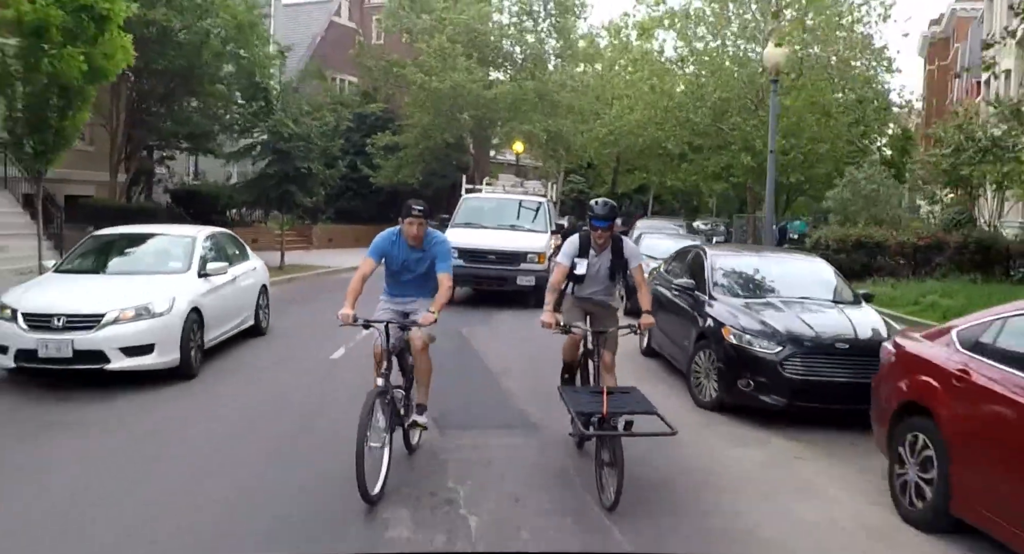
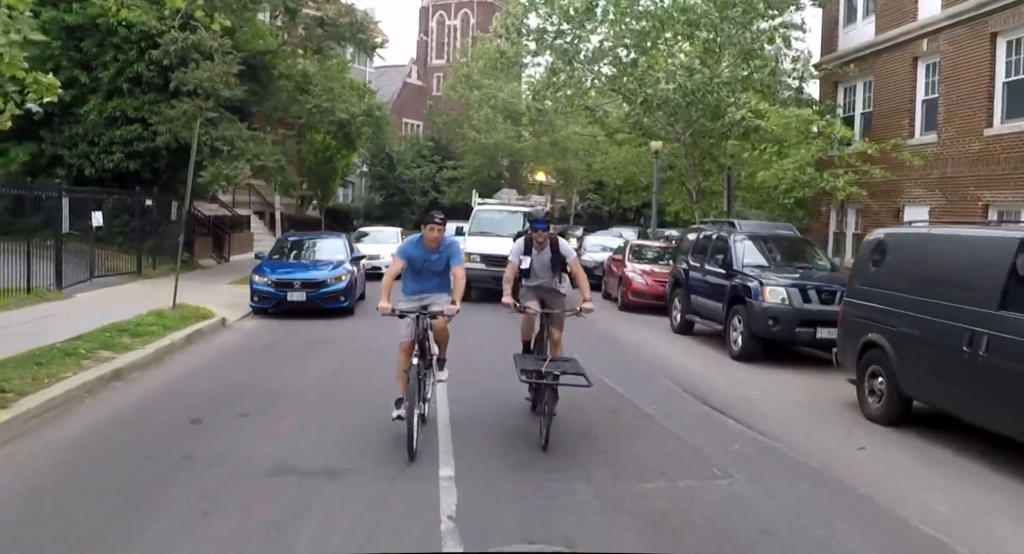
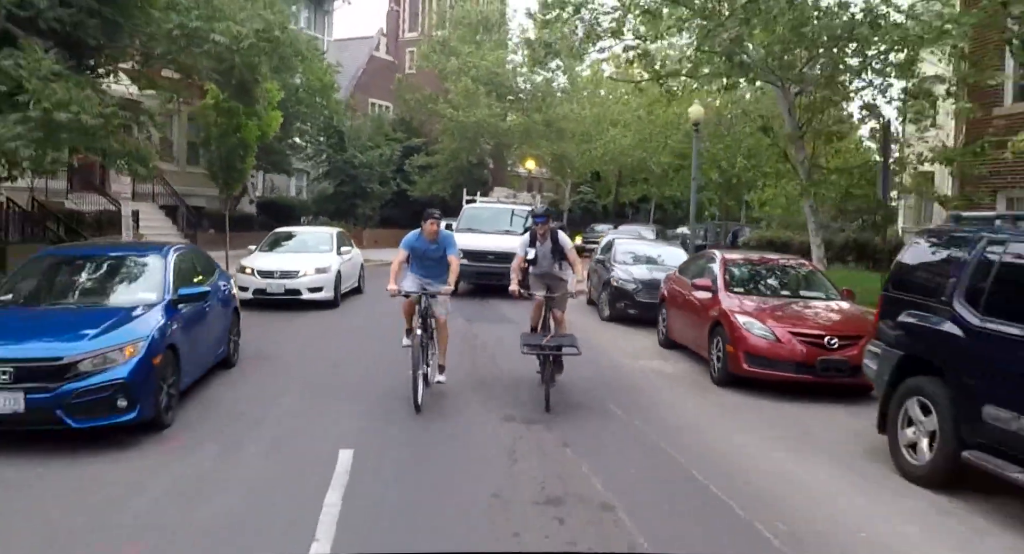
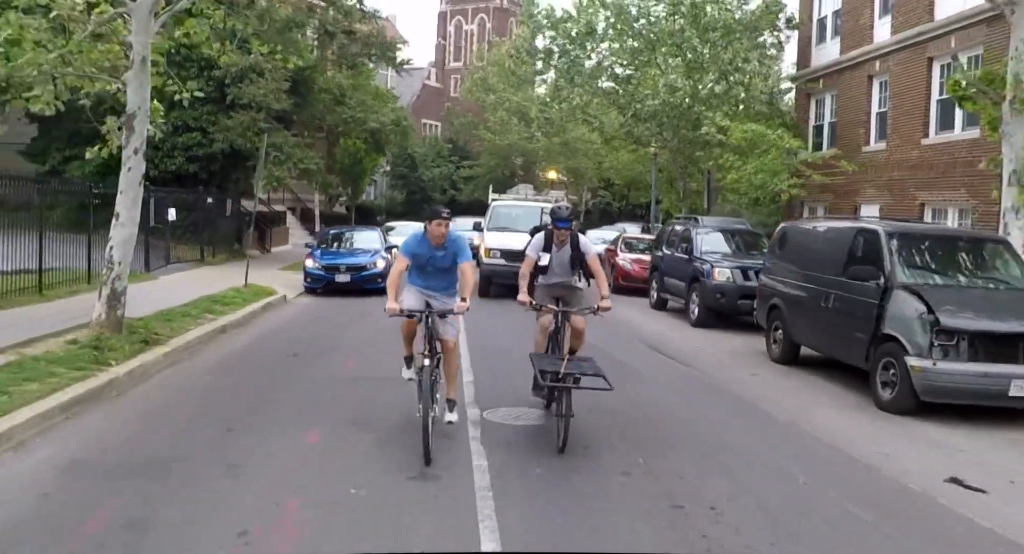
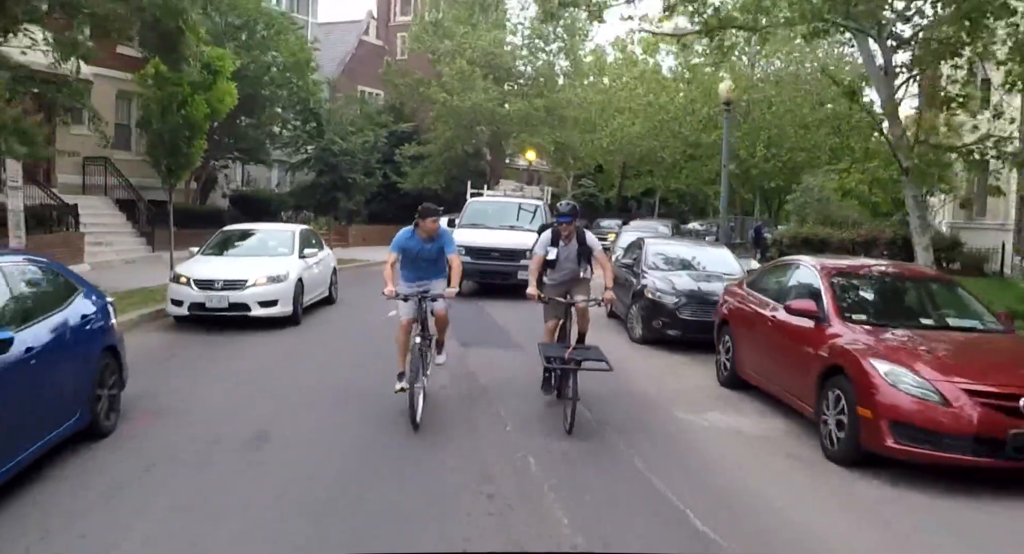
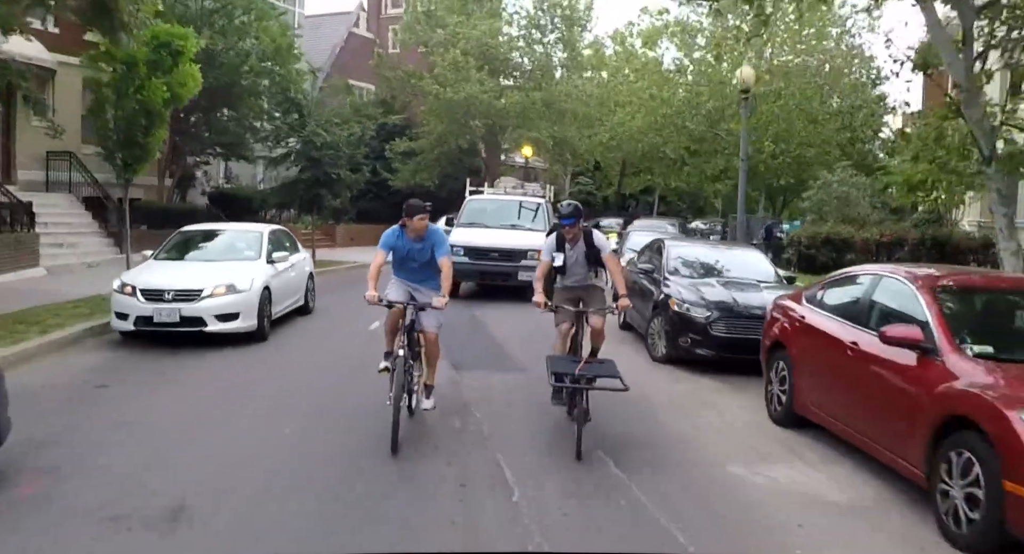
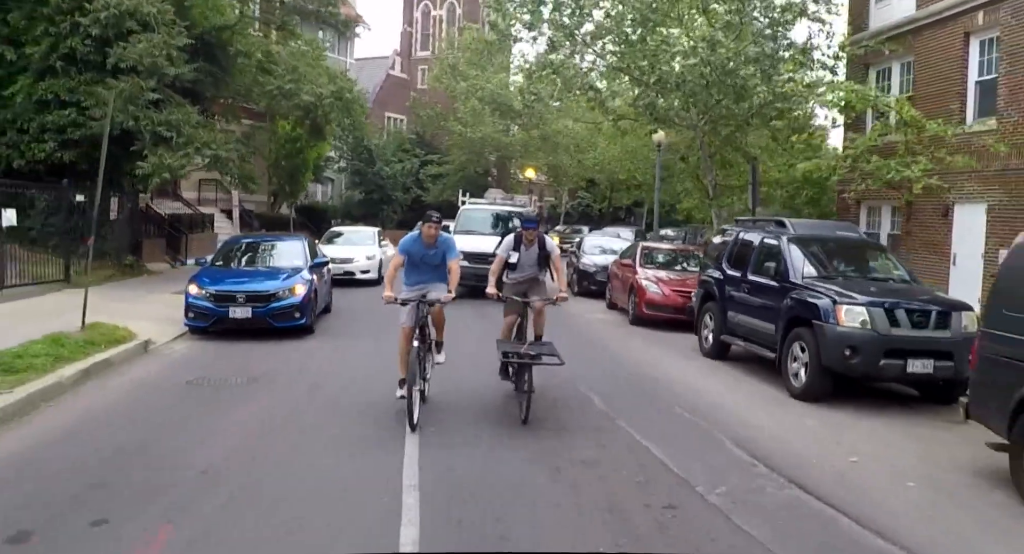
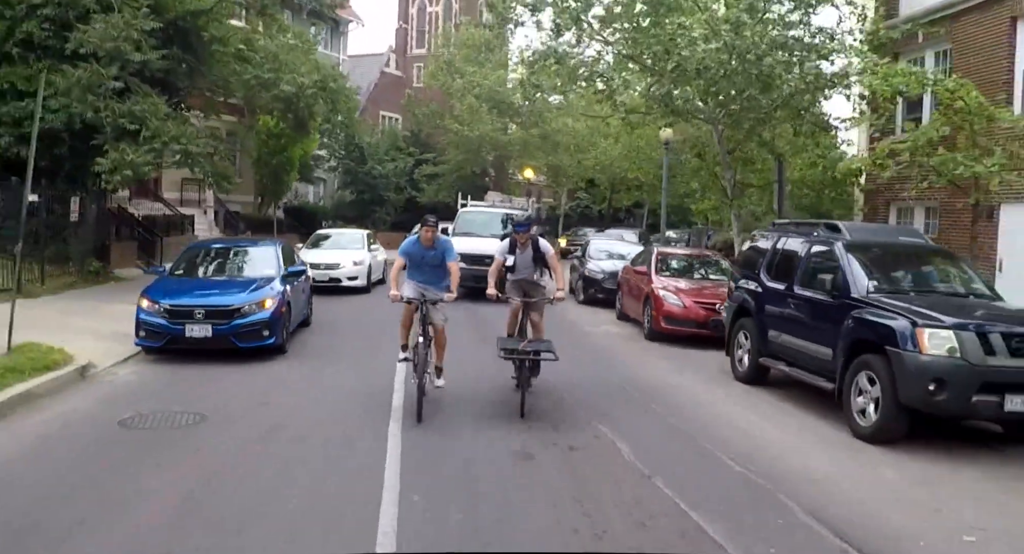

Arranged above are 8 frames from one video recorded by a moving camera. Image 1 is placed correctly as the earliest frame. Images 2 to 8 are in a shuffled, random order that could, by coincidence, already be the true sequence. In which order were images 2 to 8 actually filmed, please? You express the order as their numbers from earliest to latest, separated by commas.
6, 5, 3, 8, 7, 2, 4
